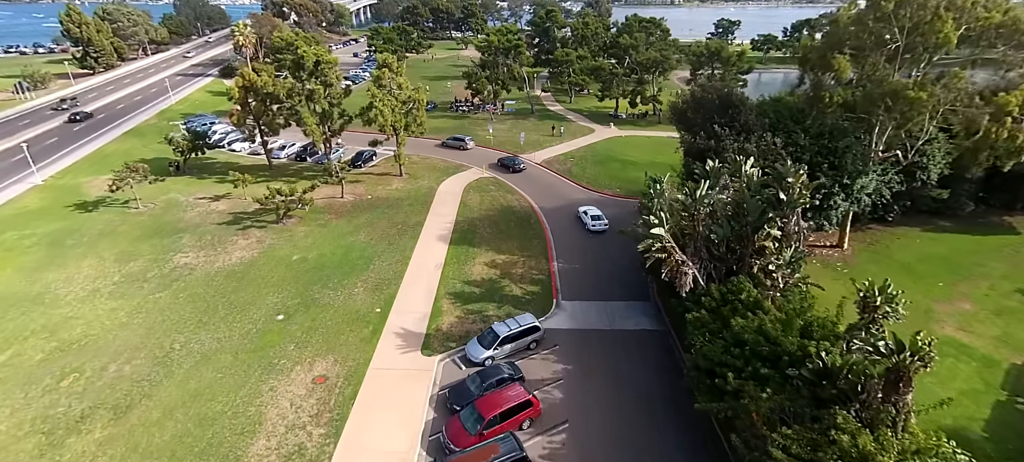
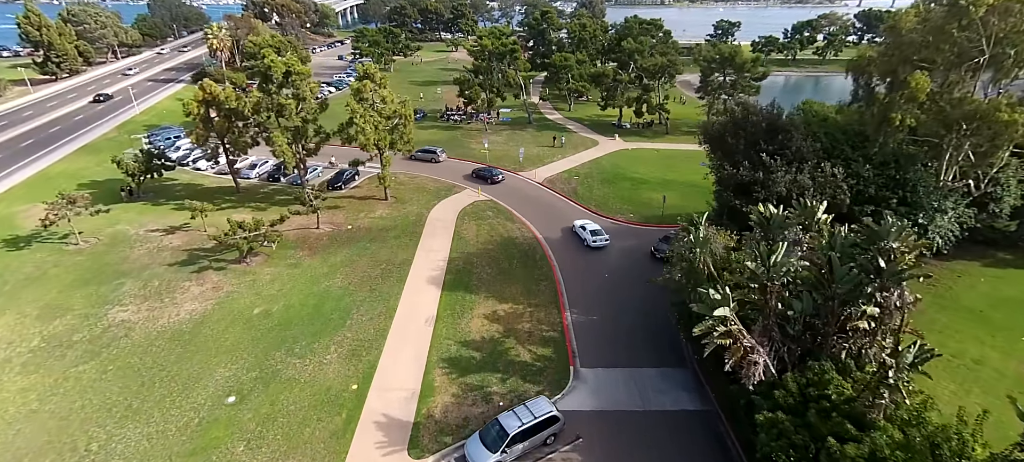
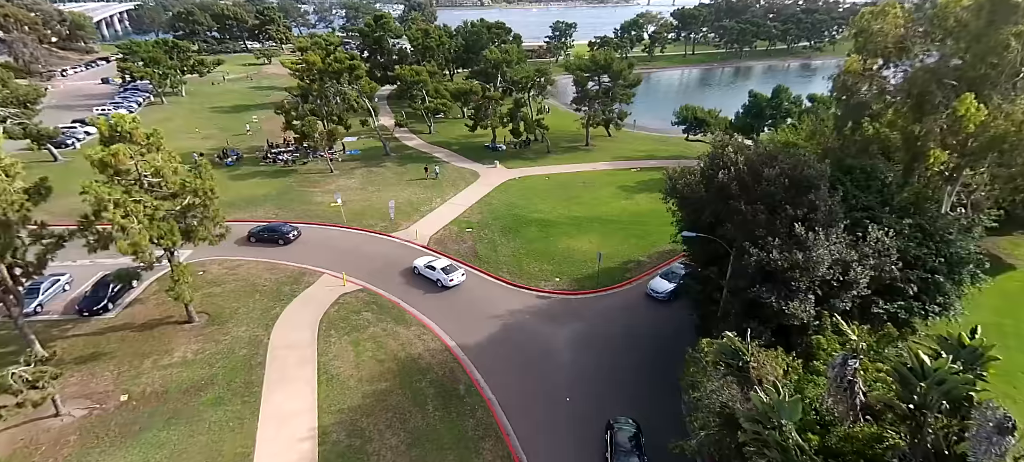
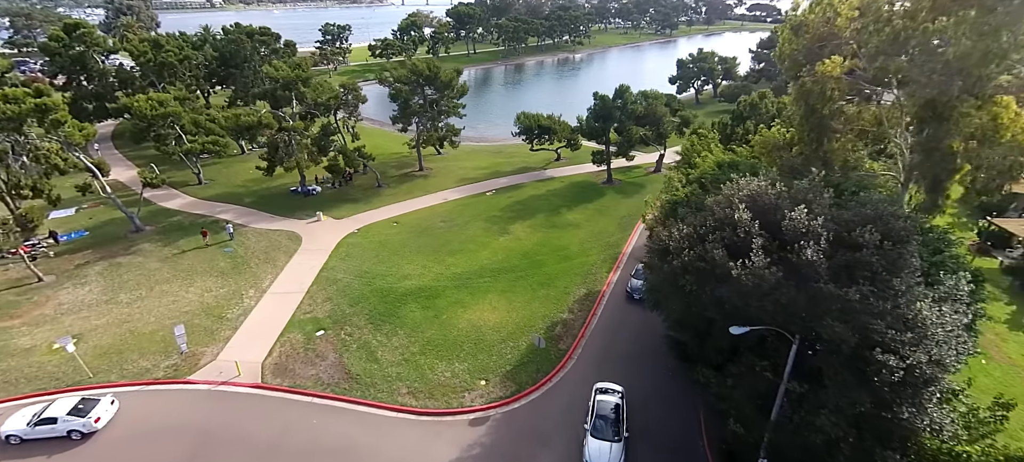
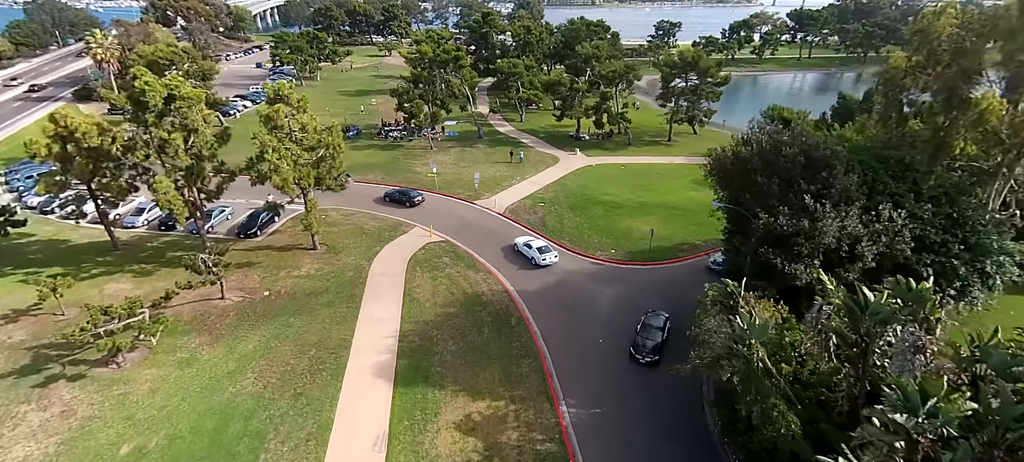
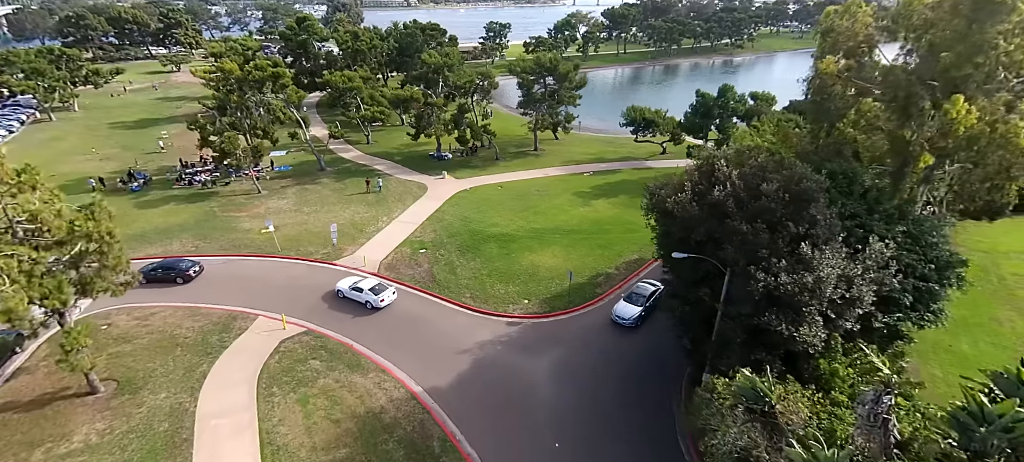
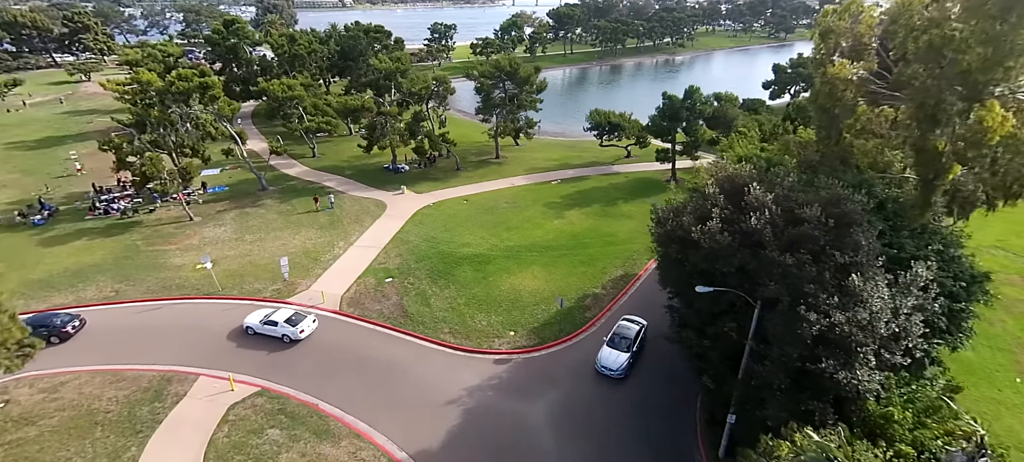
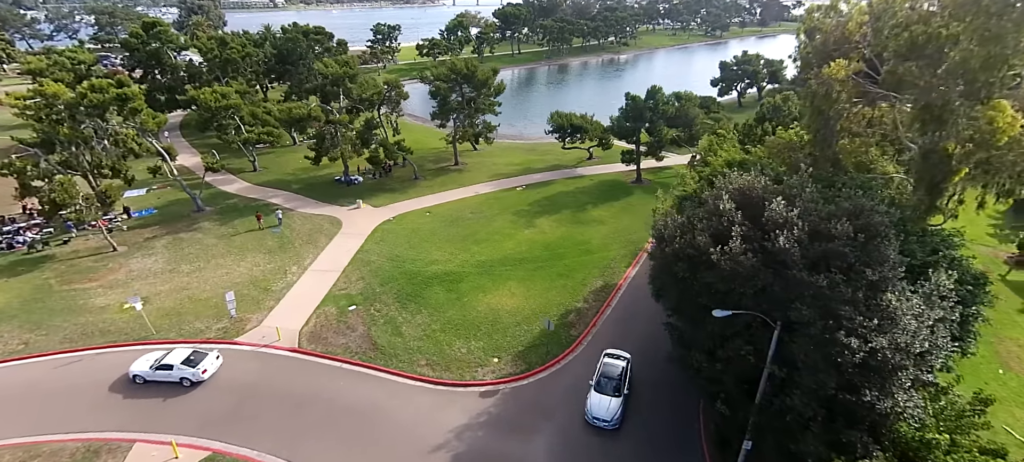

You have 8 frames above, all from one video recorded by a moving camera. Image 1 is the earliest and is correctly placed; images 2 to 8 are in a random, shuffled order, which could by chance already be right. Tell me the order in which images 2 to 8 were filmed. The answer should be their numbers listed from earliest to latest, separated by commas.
2, 5, 3, 6, 7, 8, 4
